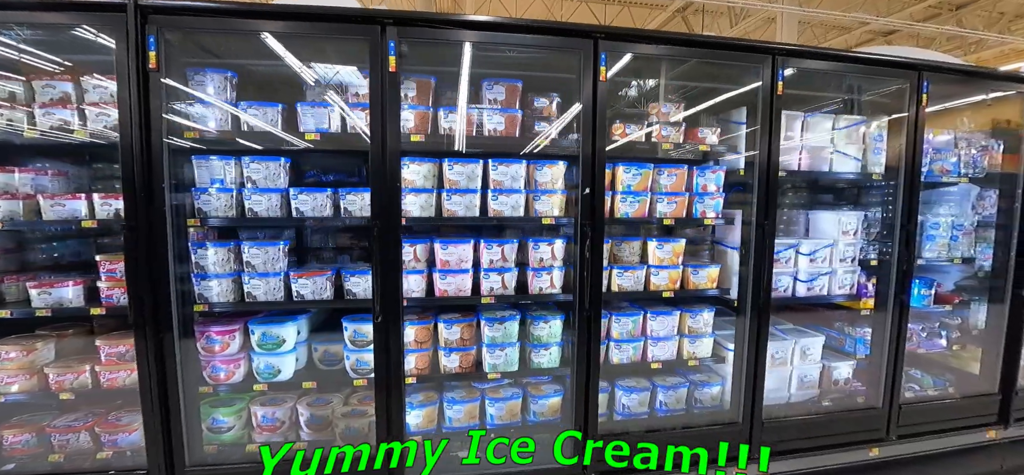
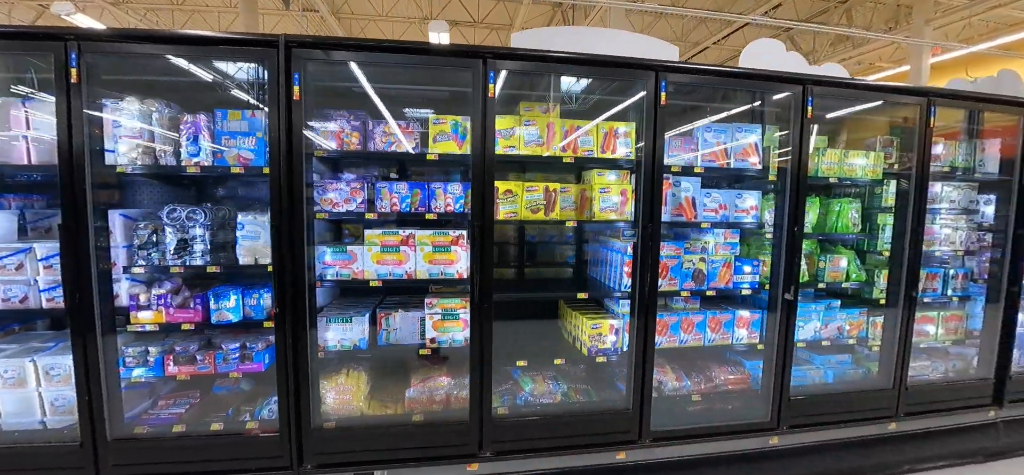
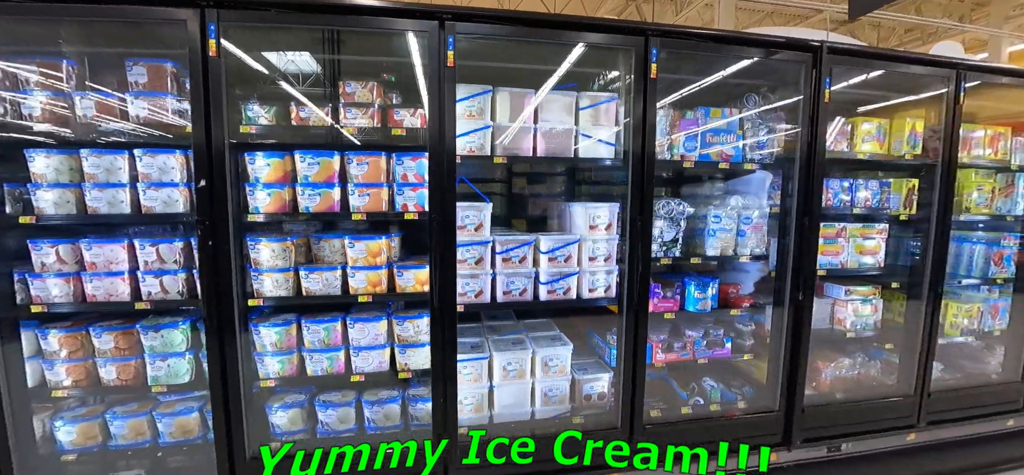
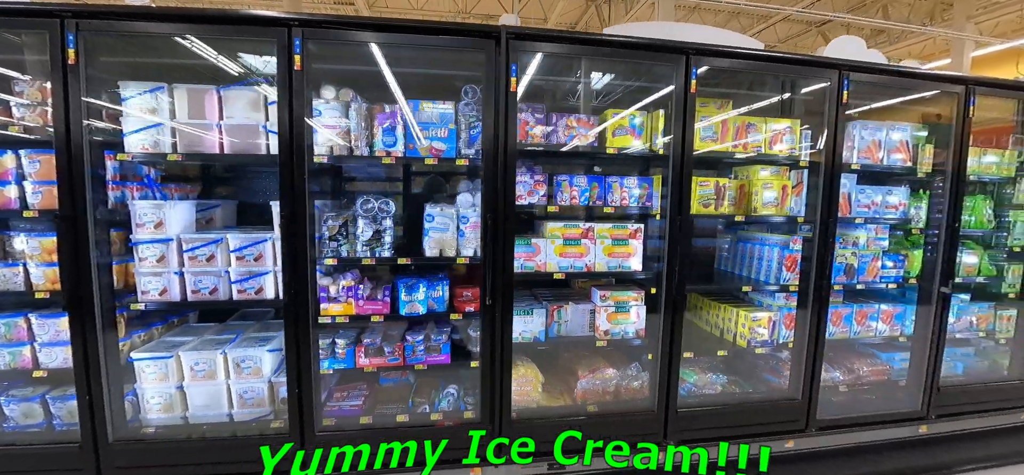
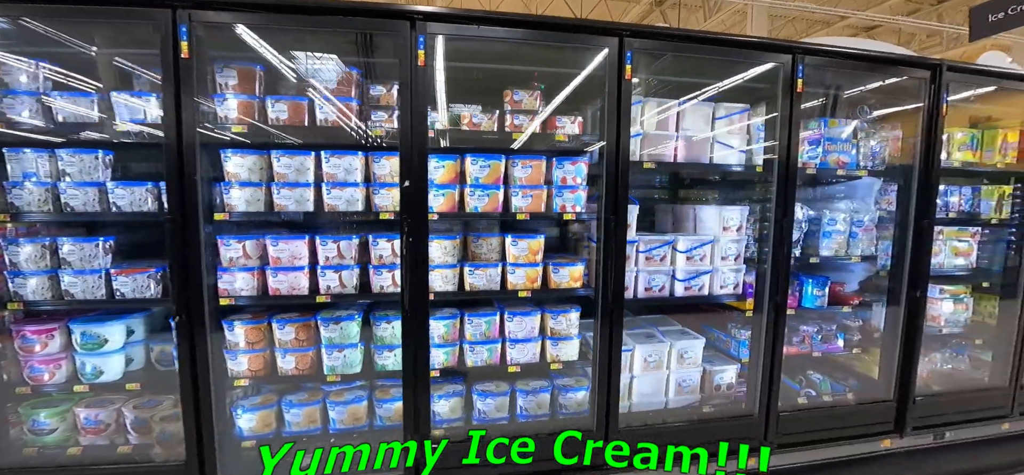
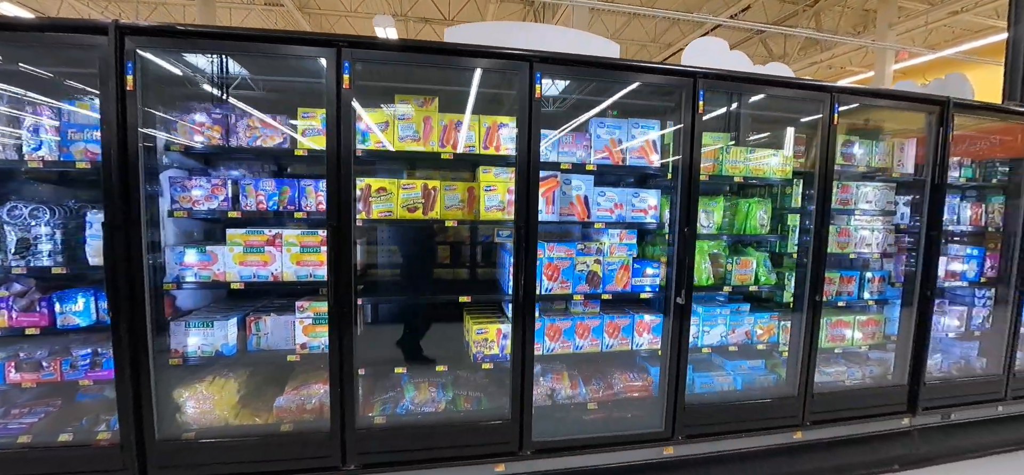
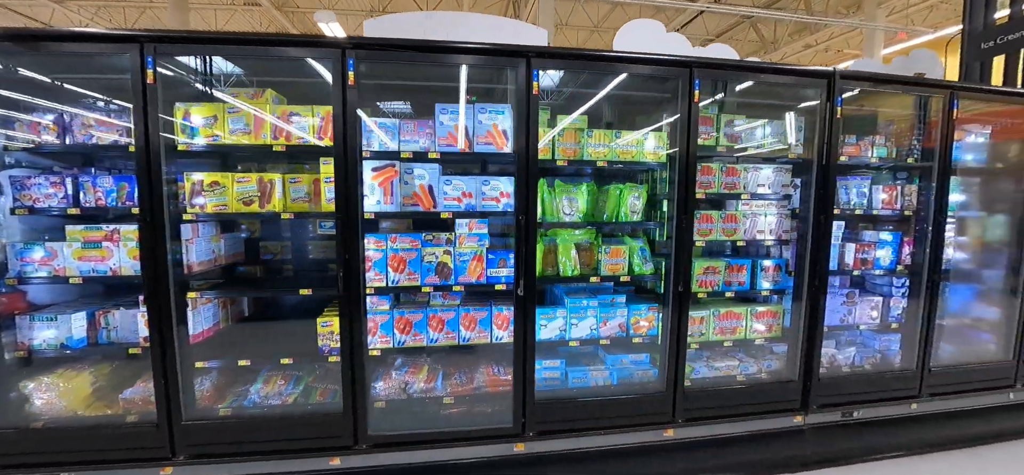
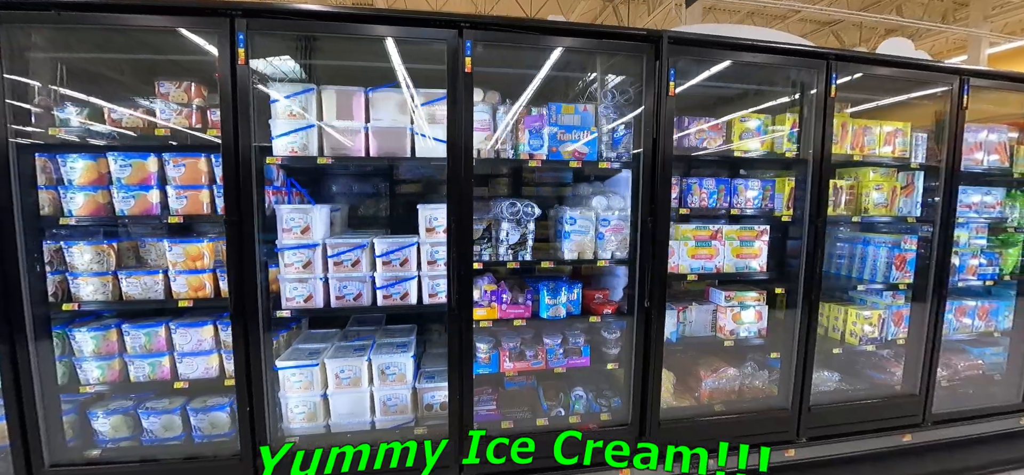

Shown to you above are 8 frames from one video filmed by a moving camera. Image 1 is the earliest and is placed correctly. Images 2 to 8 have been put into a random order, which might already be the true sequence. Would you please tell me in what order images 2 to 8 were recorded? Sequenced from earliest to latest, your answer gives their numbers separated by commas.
5, 3, 8, 4, 2, 6, 7
